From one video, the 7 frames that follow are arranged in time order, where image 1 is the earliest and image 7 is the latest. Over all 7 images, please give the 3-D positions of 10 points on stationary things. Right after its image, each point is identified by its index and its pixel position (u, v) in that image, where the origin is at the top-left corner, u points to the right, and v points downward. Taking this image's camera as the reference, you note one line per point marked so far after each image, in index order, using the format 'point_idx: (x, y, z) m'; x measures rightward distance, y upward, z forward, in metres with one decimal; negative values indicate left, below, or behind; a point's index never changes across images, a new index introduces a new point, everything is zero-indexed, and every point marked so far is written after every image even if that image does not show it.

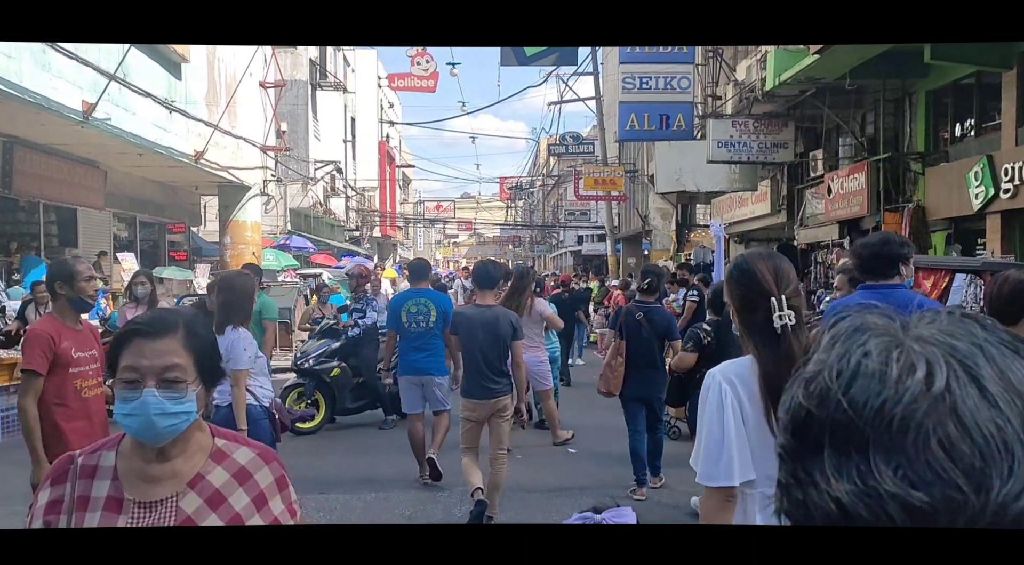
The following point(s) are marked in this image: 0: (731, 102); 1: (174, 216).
0: (+3.7, +3.1, +16.3) m
1: (-6.9, +1.4, +19.7) m
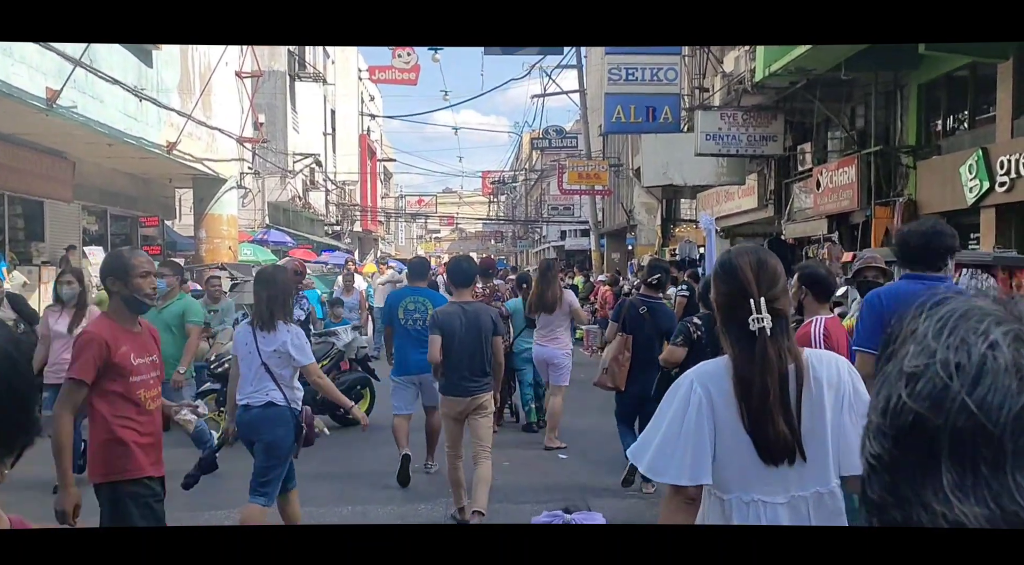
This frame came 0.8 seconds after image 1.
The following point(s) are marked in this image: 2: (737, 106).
0: (+3.4, +3.1, +16.0) m
1: (-7.3, +1.5, +19.2) m
2: (+3.4, +2.7, +14.6) m
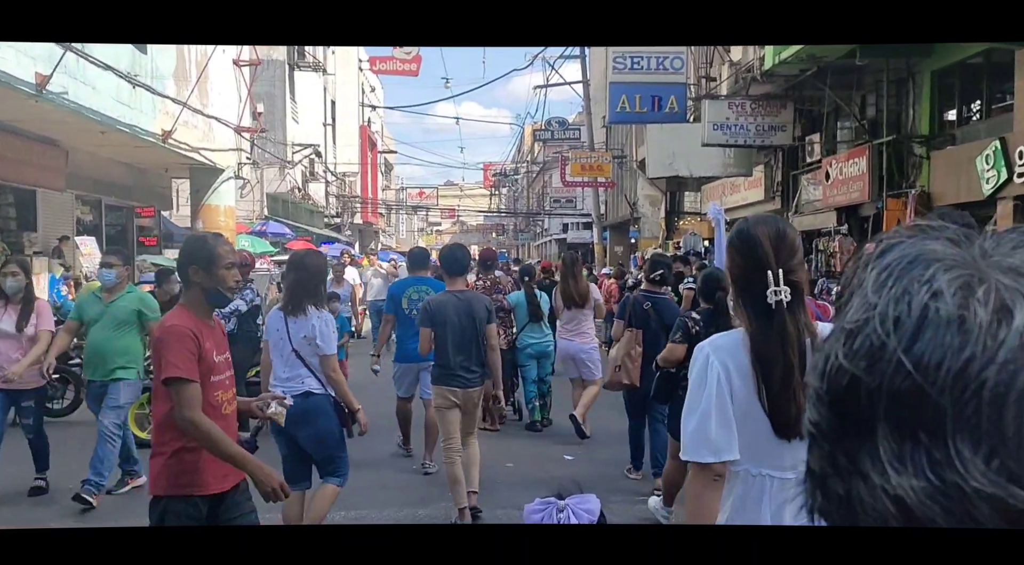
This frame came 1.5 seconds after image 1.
0: (+3.5, +3.2, +15.6) m
1: (-7.3, +1.6, +18.9) m
2: (+3.5, +2.8, +14.2) m
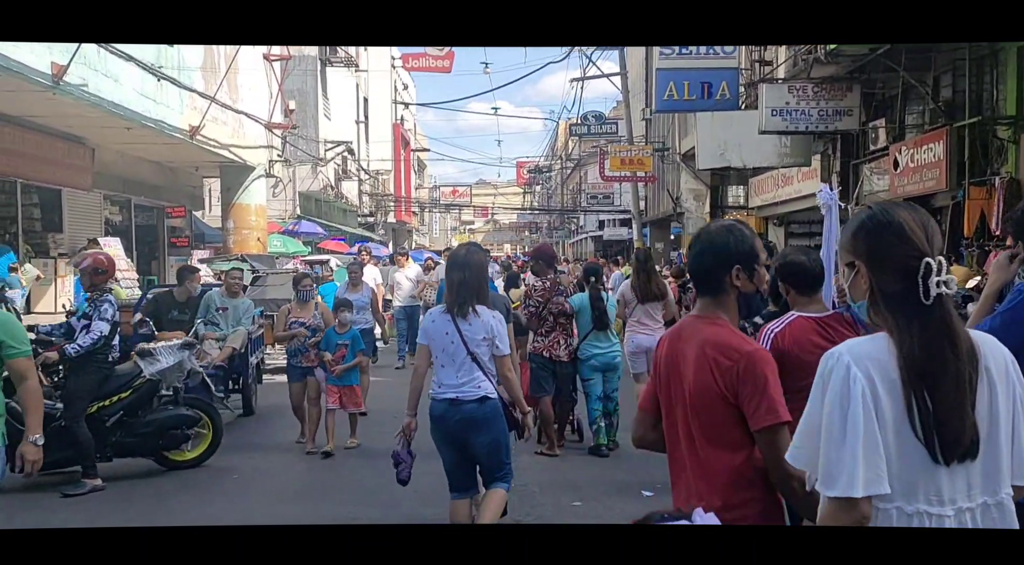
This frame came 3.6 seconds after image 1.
0: (+4.1, +3.3, +14.7) m
1: (-6.5, +1.6, +18.4) m
2: (+4.1, +2.8, +13.3) m
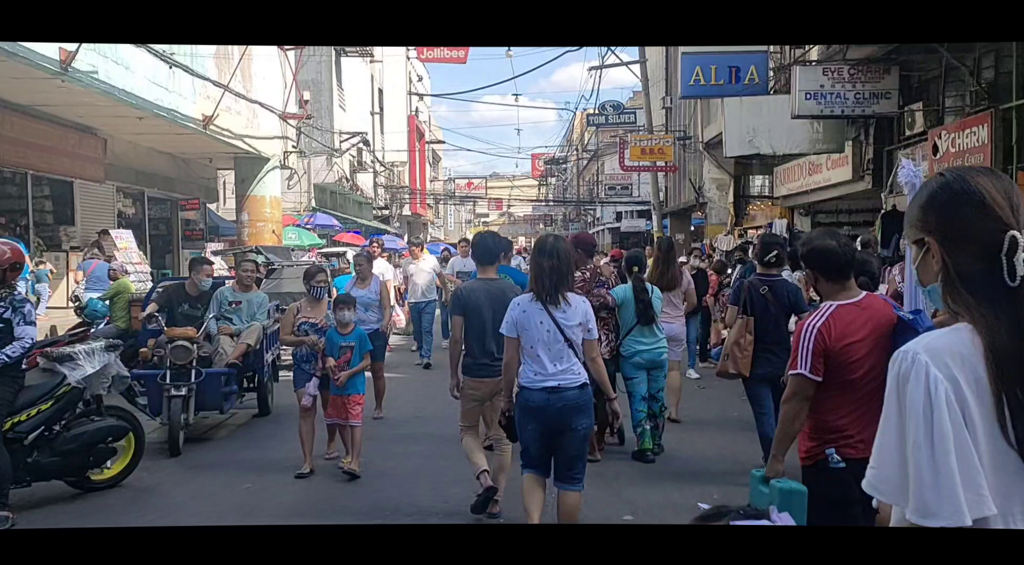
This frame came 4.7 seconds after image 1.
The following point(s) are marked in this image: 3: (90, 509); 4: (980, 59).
0: (+4.4, +3.4, +14.2) m
1: (-6.1, +1.7, +18.0) m
2: (+4.4, +3.0, +12.8) m
3: (-2.6, -1.4, +5.9) m
4: (+5.5, +2.6, +11.3) m
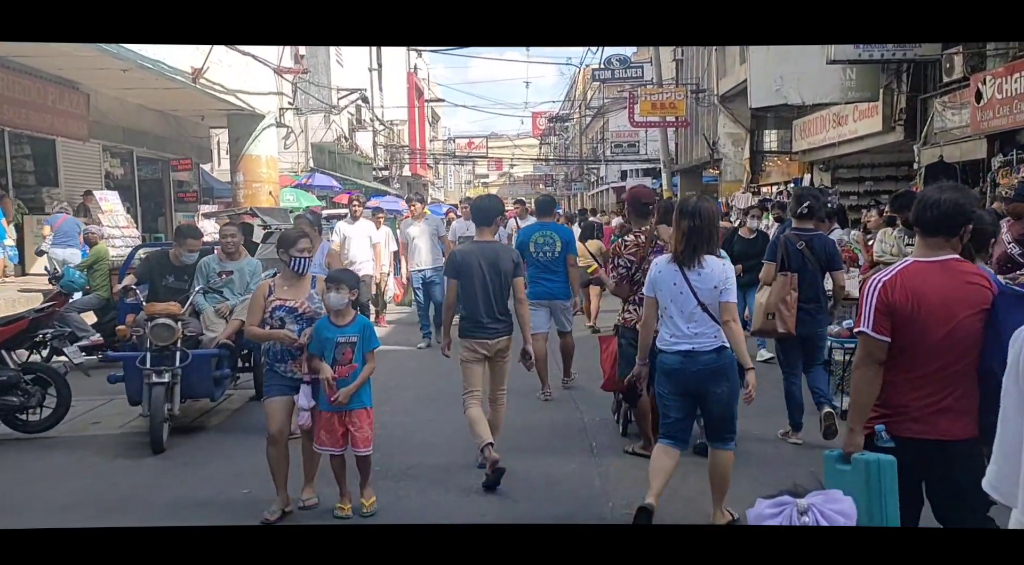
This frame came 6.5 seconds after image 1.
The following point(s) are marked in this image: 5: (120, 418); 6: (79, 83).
0: (+4.6, +4.0, +13.3) m
1: (-6.0, +2.3, +17.1) m
2: (+4.5, +3.5, +11.9) m
3: (-2.4, -1.2, +5.2) m
4: (+5.7, +3.1, +10.4) m
5: (-2.8, -1.0, +6.8) m
6: (-5.8, +2.7, +12.9) m
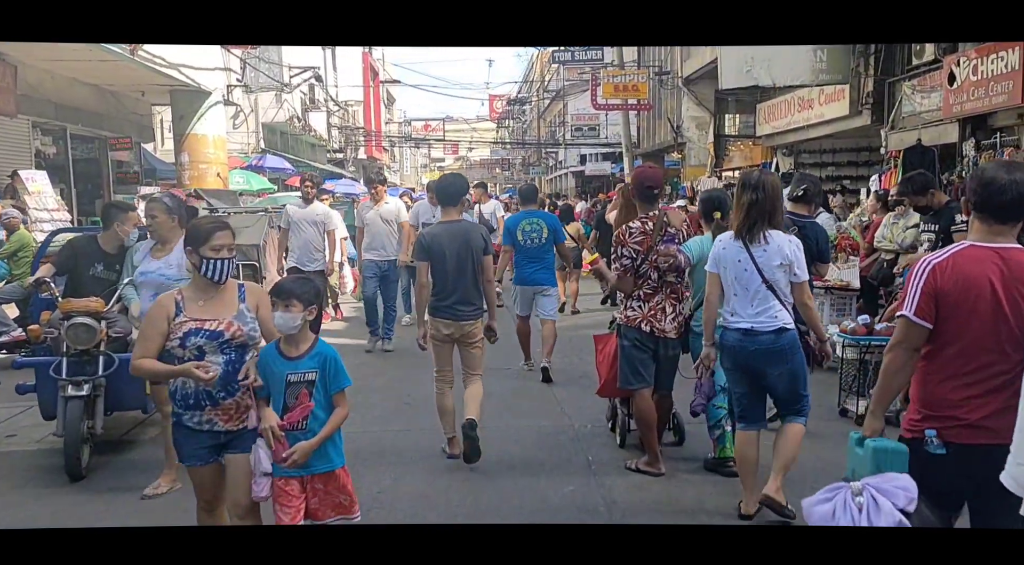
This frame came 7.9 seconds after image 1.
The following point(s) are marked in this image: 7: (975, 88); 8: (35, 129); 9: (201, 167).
0: (+4.0, +4.2, +12.8) m
1: (-6.6, +2.6, +16.2) m
2: (+4.1, +3.6, +11.4) m
3: (-2.6, -1.2, +4.5) m
4: (+5.3, +3.2, +10.0) m
5: (-3.0, -0.9, +6.1) m
6: (-6.3, +2.8, +12.0) m
7: (+5.0, +2.0, +10.0) m
8: (-6.6, +2.1, +13.3) m
9: (-5.2, +1.9, +16.2) m
